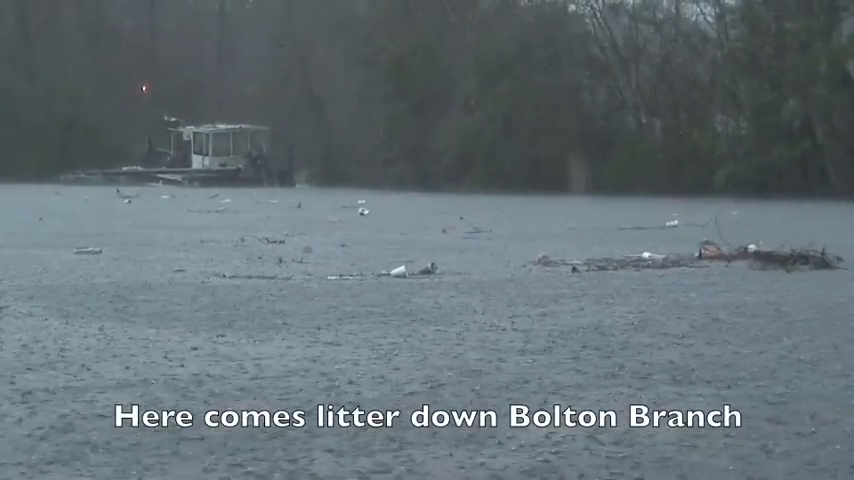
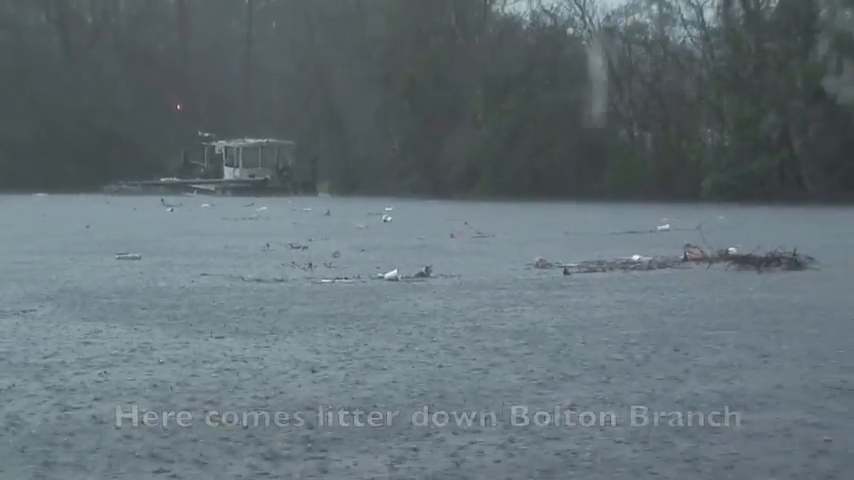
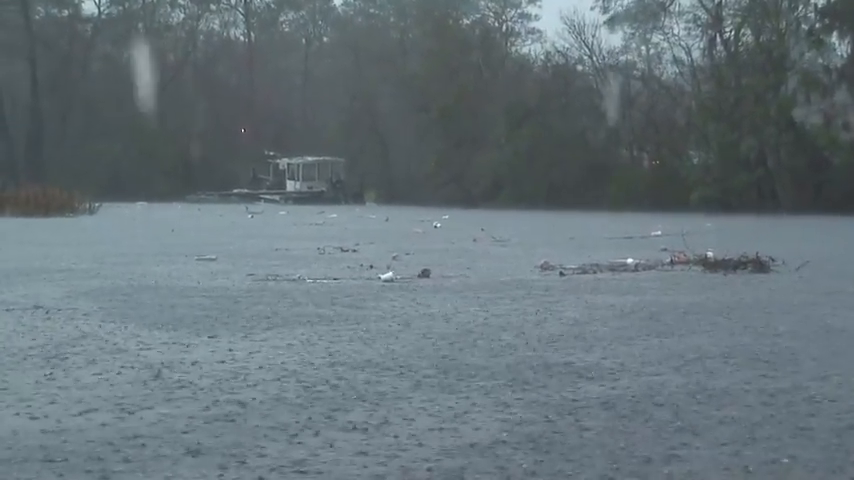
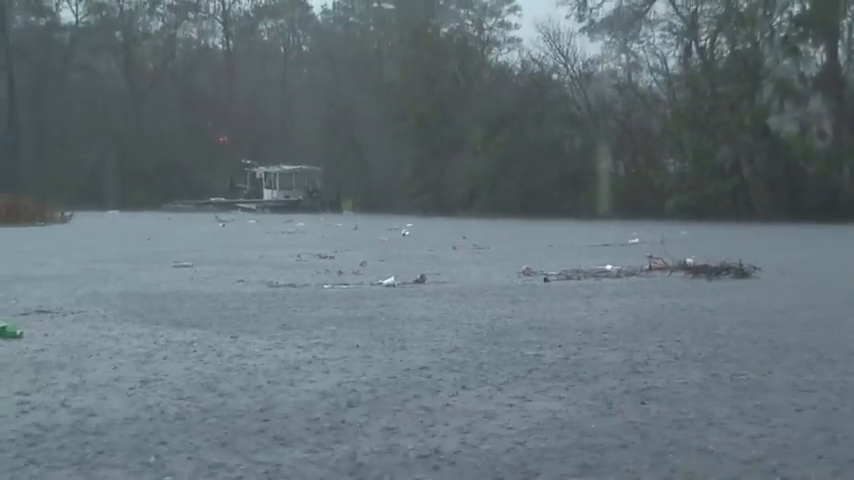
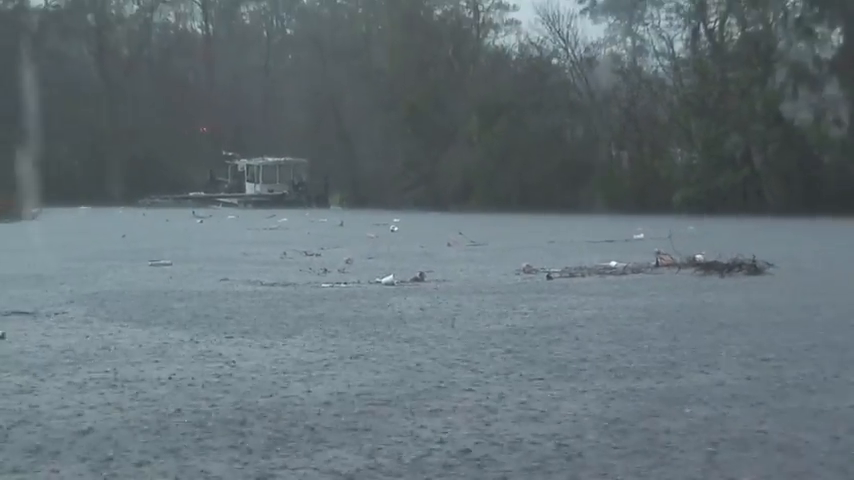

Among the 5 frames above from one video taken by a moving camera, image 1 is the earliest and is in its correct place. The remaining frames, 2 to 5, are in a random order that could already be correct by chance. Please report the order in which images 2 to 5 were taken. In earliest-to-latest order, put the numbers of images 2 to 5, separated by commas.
2, 5, 4, 3
